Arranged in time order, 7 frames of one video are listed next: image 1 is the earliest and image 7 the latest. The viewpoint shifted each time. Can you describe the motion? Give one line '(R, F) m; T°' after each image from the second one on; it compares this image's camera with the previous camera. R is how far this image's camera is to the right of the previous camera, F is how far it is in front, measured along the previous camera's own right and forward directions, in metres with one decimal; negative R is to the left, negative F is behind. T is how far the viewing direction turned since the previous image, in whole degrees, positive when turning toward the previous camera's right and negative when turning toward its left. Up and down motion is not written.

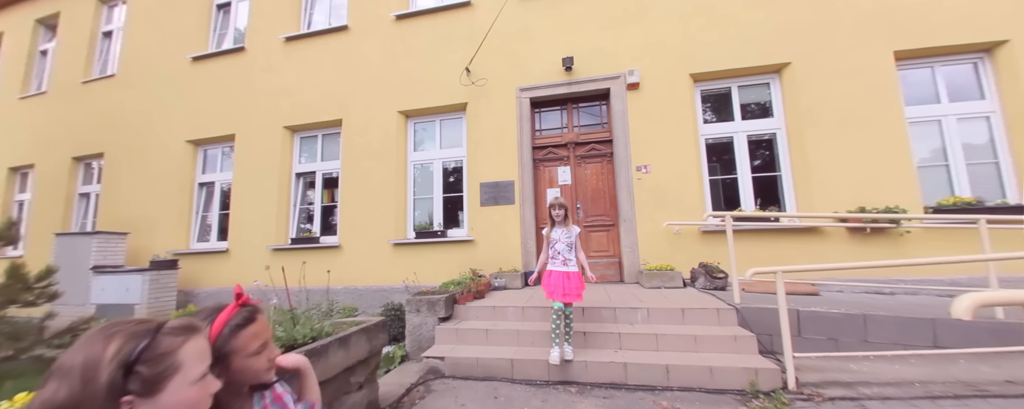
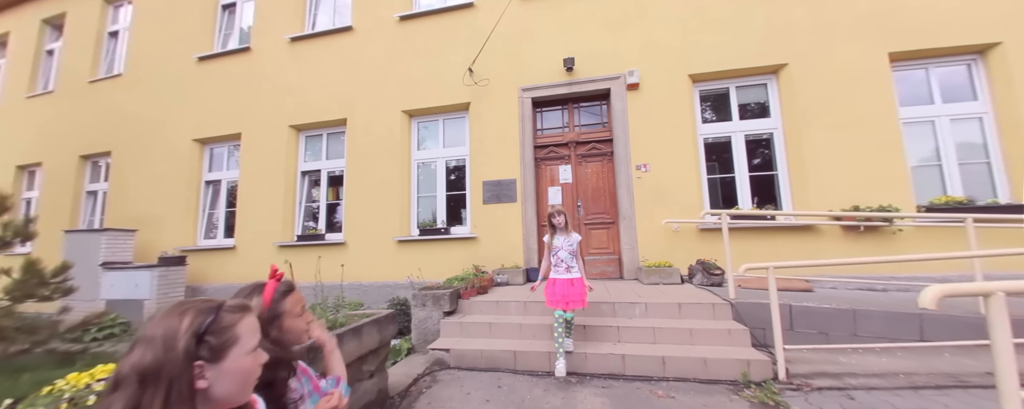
(0.0, -0.1) m; 0°
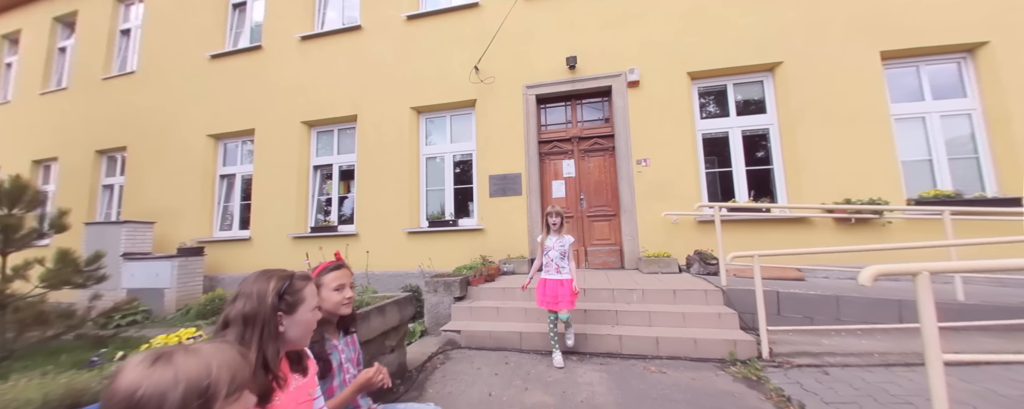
(0.0, -0.2) m; 0°
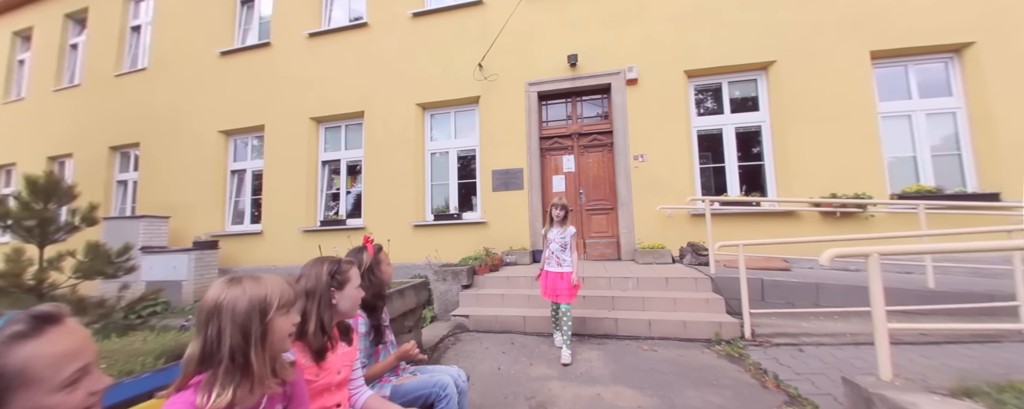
(0.0, -0.3) m; 0°
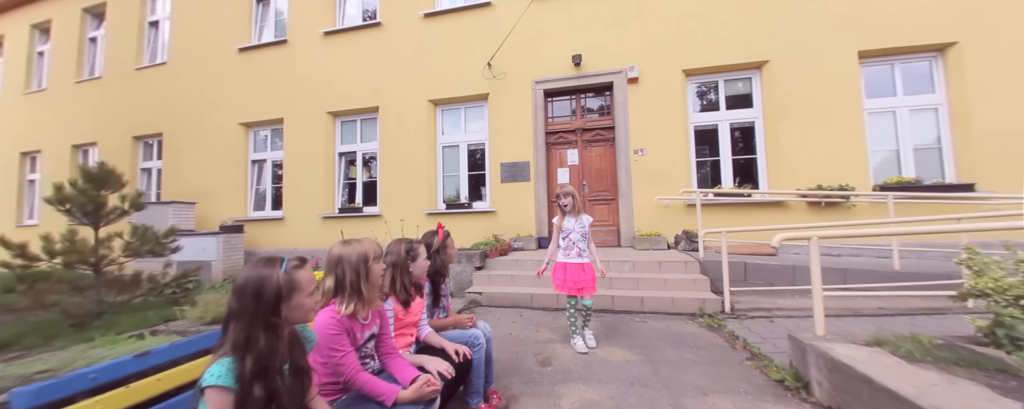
(-0.1, -0.4) m; -1°
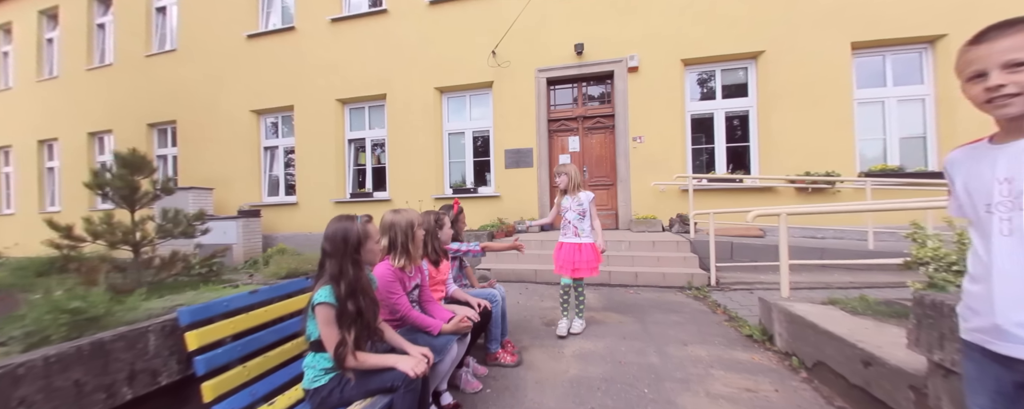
(-0.1, -0.3) m; 0°
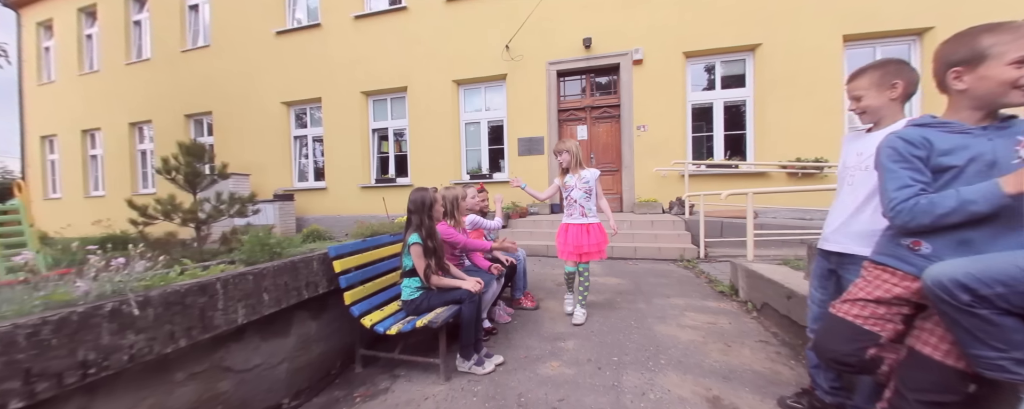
(-0.1, -0.6) m; -2°
